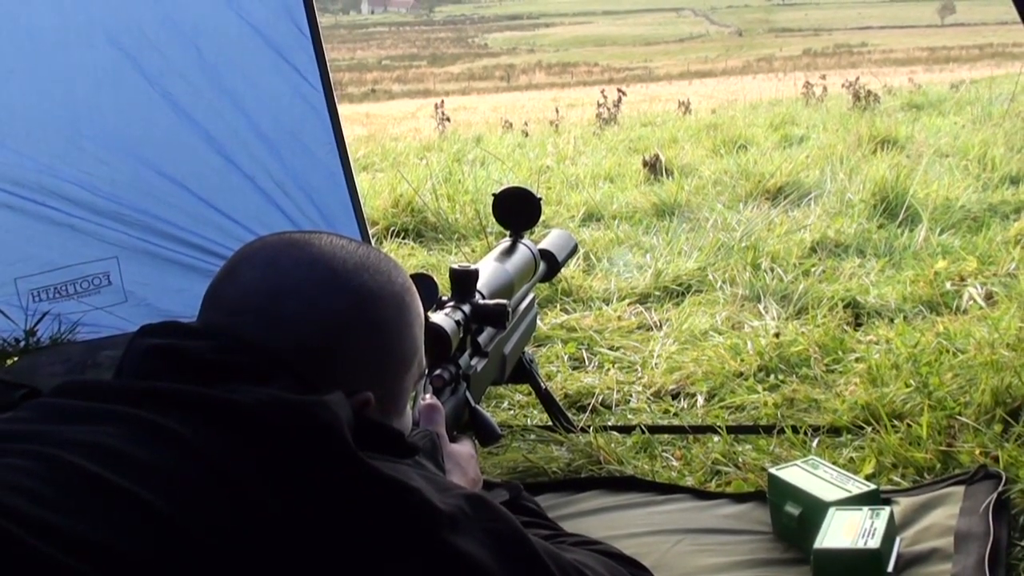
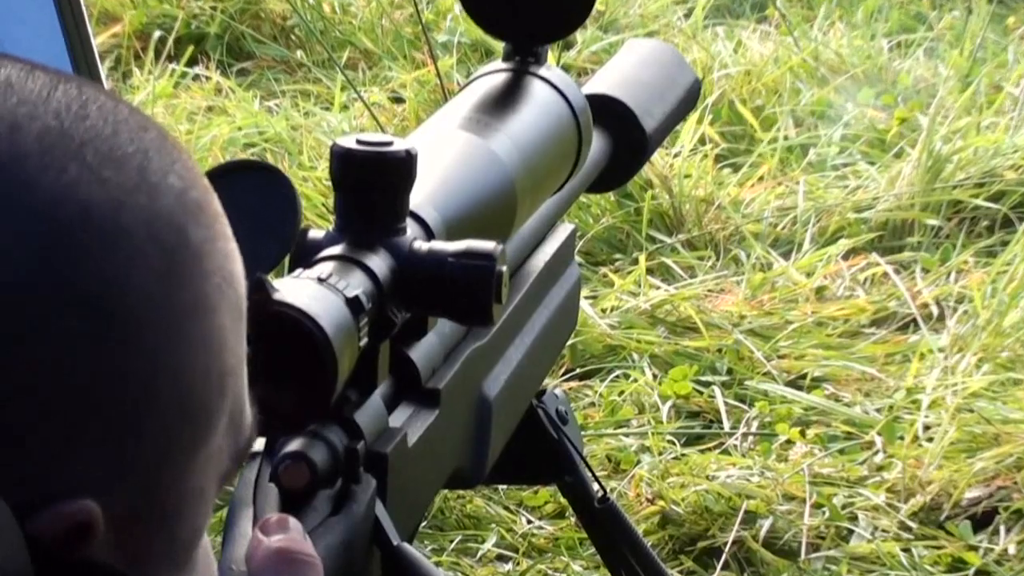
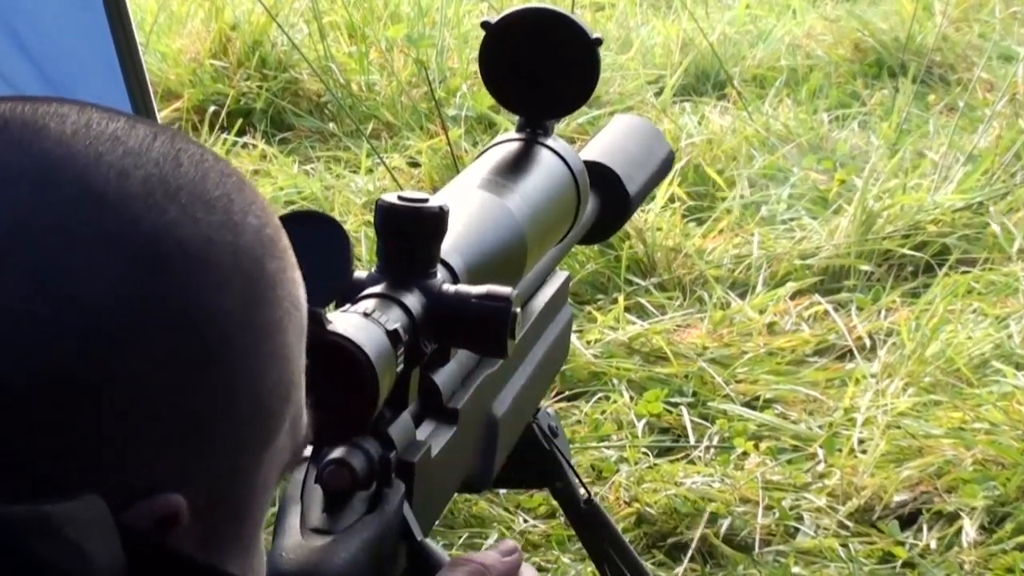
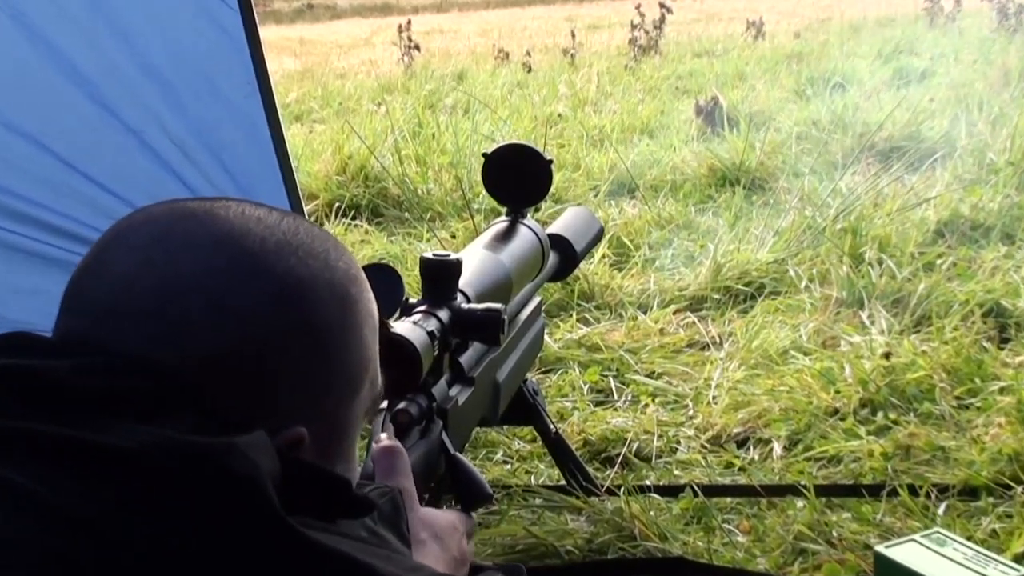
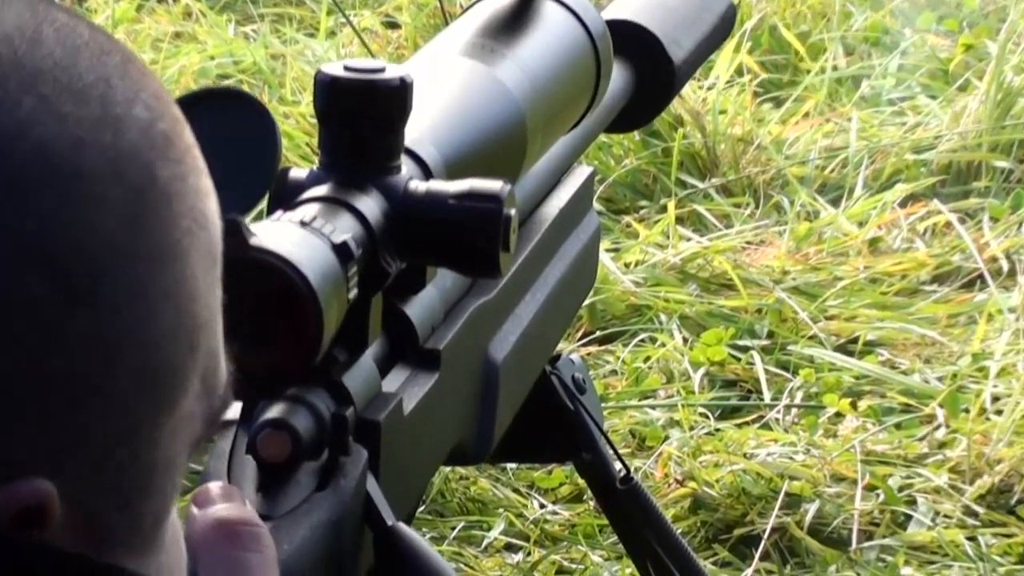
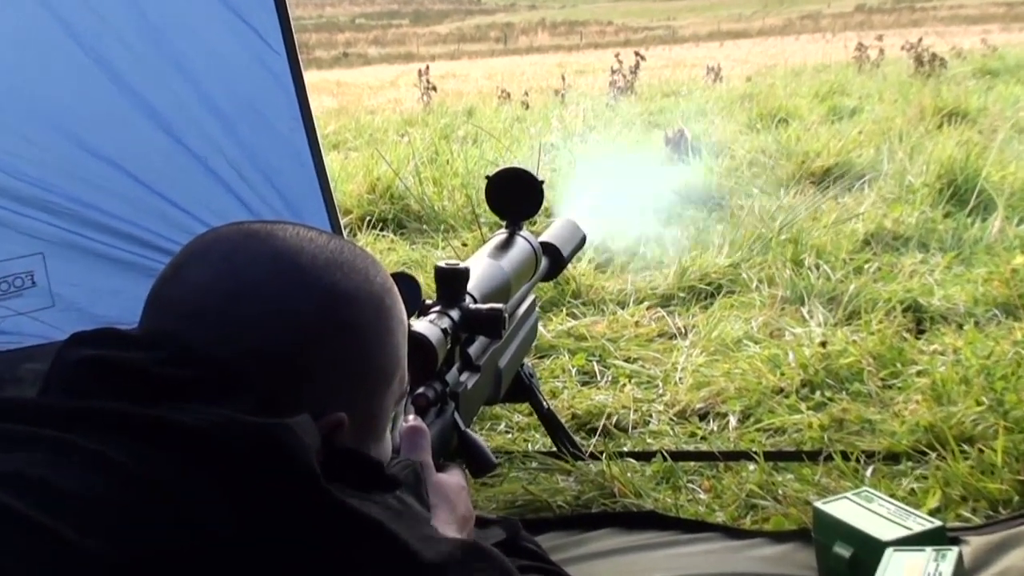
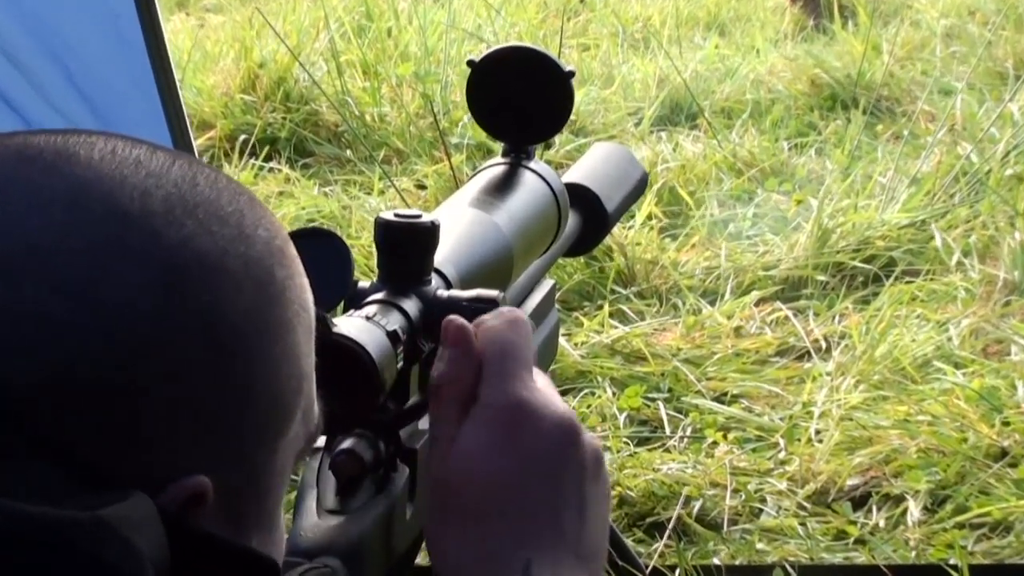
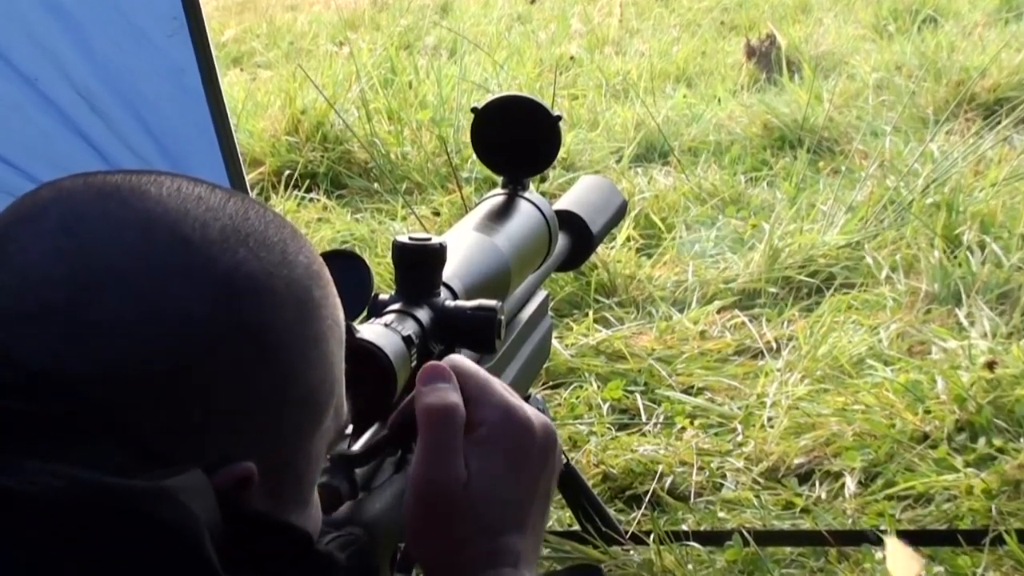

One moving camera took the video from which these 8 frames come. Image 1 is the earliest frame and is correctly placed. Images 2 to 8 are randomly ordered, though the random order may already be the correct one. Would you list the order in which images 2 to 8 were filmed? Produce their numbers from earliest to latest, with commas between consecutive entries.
6, 4, 8, 7, 3, 2, 5
